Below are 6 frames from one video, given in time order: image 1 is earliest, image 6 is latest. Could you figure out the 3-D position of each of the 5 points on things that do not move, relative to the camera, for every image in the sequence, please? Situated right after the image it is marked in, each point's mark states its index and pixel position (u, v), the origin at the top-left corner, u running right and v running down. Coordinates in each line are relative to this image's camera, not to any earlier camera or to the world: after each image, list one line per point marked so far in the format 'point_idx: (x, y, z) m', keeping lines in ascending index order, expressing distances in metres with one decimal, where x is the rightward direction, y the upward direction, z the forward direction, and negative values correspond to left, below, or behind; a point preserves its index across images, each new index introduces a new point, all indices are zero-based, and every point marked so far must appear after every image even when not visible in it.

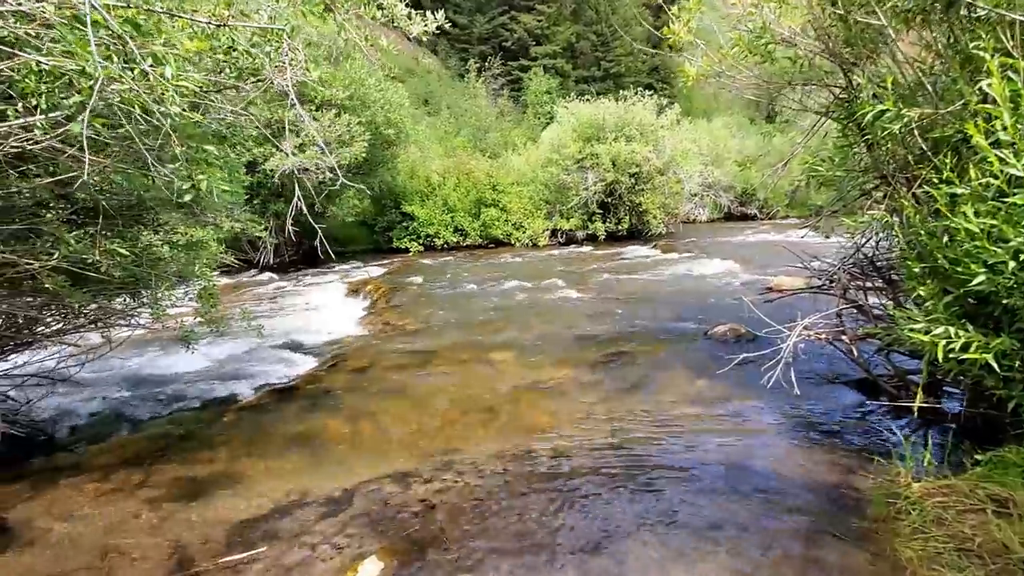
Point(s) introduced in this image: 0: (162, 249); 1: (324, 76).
0: (-3.9, +0.4, +5.9) m
1: (-5.2, +5.8, +14.5) m
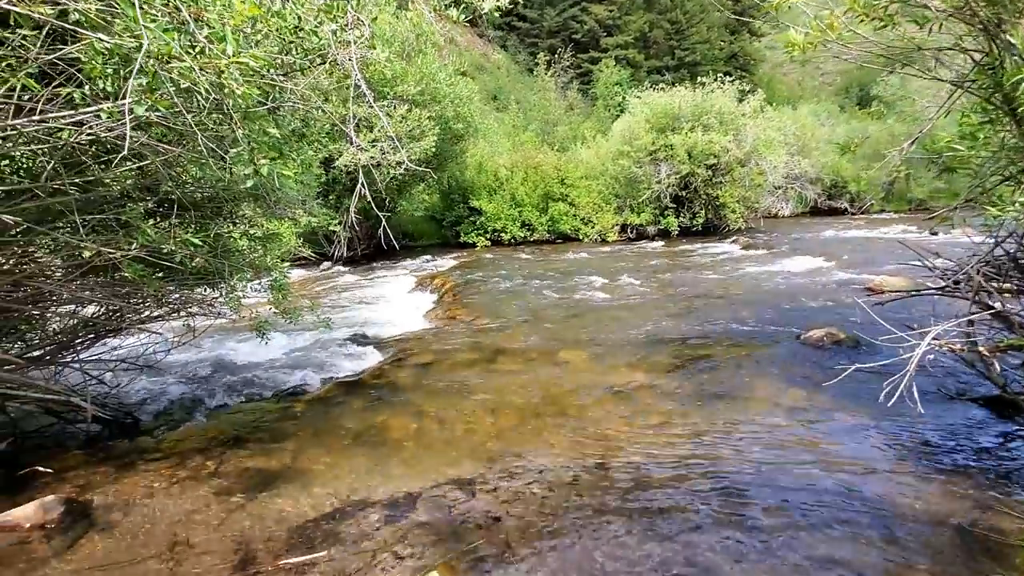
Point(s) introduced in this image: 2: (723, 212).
0: (-3.1, +0.5, +6.0) m
1: (-3.2, +6.0, +14.6) m
2: (+7.7, +2.8, +19.3) m
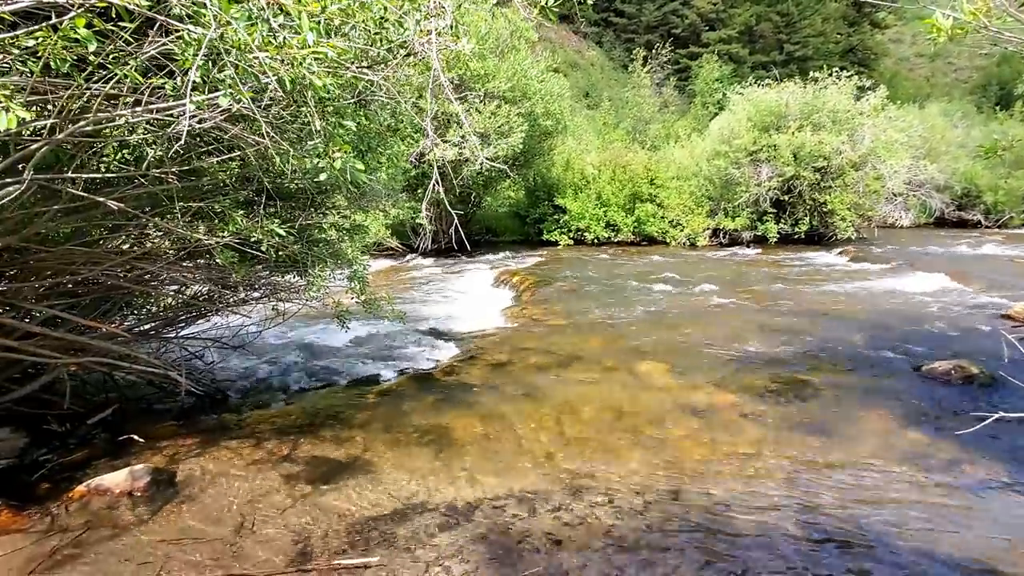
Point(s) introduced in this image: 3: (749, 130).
0: (-2.2, +0.7, +6.2) m
1: (-0.7, +6.1, +14.7) m
2: (+10.6, +2.3, +17.7) m
3: (+8.1, +5.4, +18.2) m
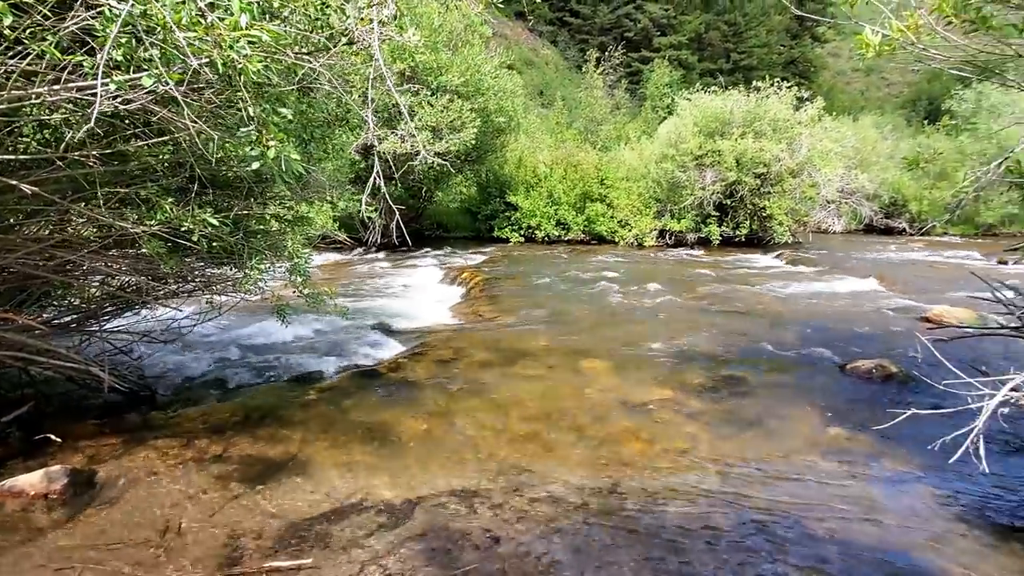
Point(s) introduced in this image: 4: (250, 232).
0: (-2.8, +0.7, +5.9) m
1: (-2.0, +6.2, +14.5) m
2: (+8.9, +2.2, +18.5) m
3: (+6.5, +5.4, +18.8) m
4: (-2.9, +0.6, +5.9) m
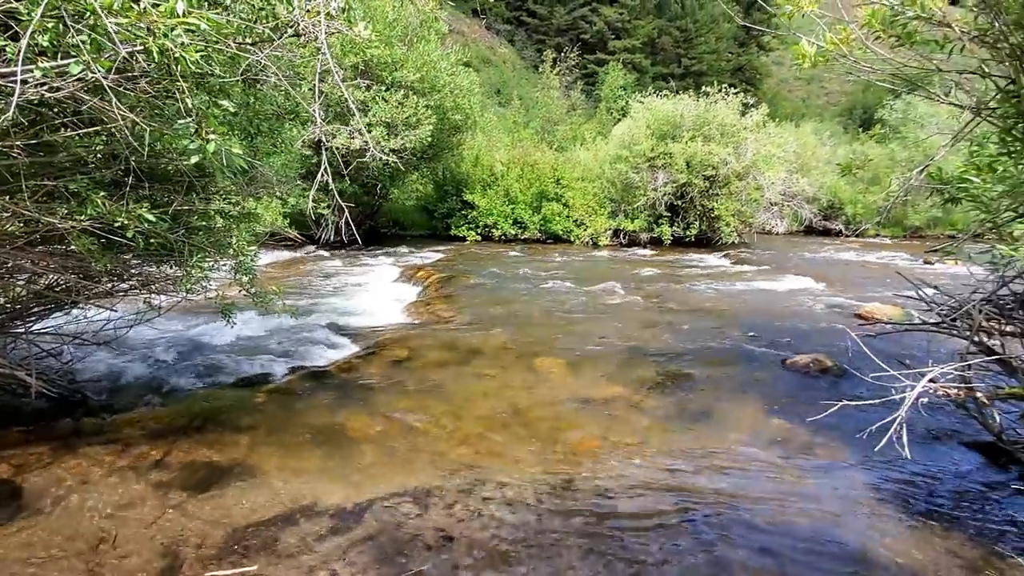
0: (-3.3, +0.8, +5.7) m
1: (-3.2, +6.3, +14.3) m
2: (+7.4, +2.3, +19.2) m
3: (+4.9, +5.4, +19.2) m
4: (-3.4, +0.6, +5.6) m
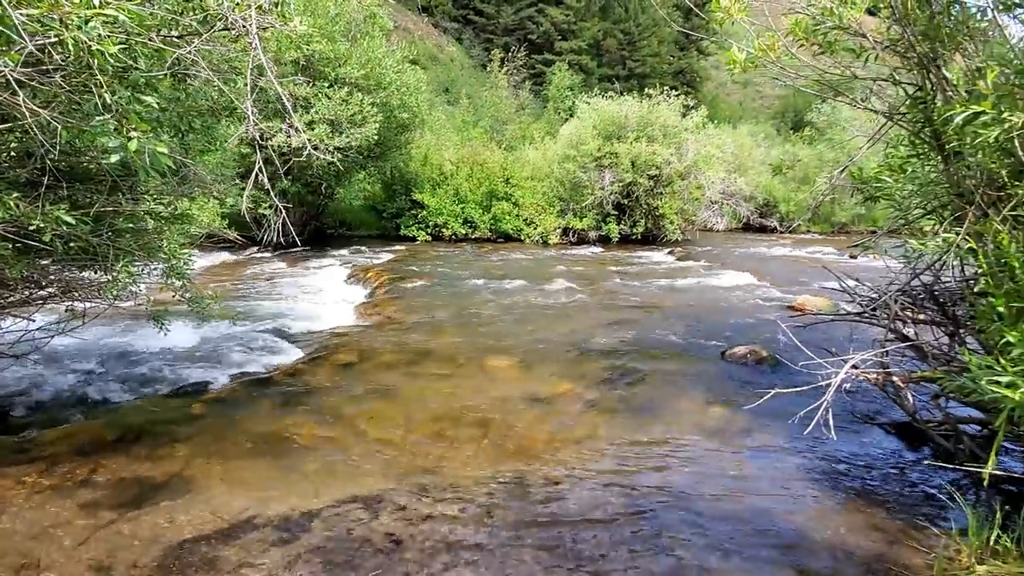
0: (-3.9, +0.7, +5.4) m
1: (-4.6, +6.2, +13.9) m
2: (+5.6, +2.4, +19.8) m
3: (+3.0, +5.5, +19.6) m
4: (-3.9, +0.6, +5.3) m
